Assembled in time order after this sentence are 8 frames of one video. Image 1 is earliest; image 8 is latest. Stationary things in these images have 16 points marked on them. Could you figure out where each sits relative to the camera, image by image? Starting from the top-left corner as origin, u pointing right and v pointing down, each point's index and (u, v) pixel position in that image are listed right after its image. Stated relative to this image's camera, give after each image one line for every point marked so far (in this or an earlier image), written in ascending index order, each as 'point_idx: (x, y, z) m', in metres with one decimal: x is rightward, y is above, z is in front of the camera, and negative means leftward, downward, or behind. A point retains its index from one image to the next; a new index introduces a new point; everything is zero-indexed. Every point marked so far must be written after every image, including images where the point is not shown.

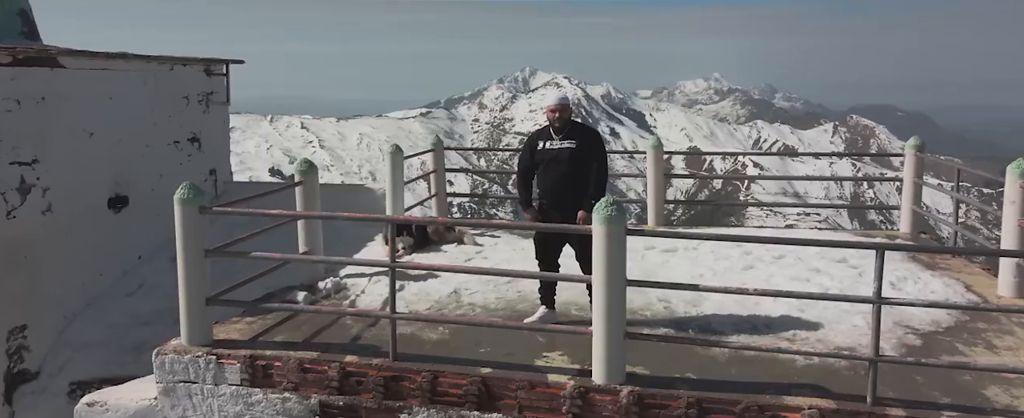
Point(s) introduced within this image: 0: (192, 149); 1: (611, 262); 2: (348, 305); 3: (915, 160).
0: (-3.9, +0.7, +8.8) m
1: (+0.6, -0.3, +4.0) m
2: (-1.3, -0.7, +5.7) m
3: (+4.4, +0.6, +8.1) m
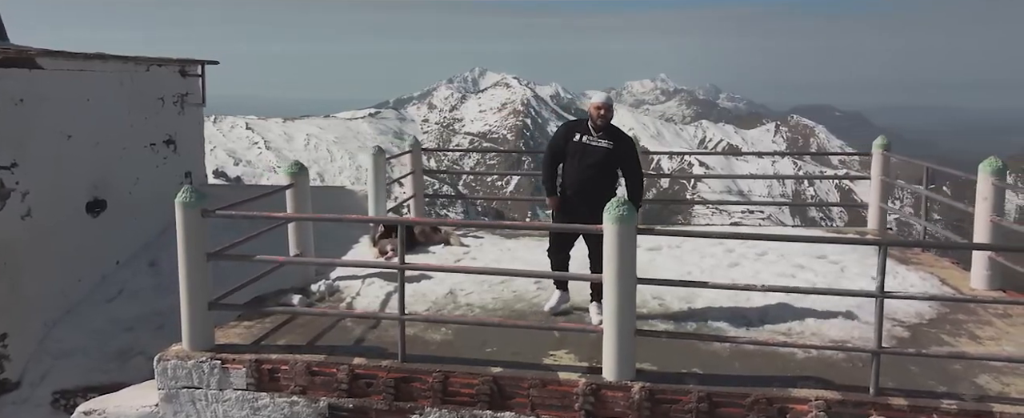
0: (-4.1, +0.7, +8.7) m
1: (+0.6, -0.3, +4.1) m
2: (-1.3, -0.8, +5.7) m
3: (+4.2, +0.6, +8.4) m
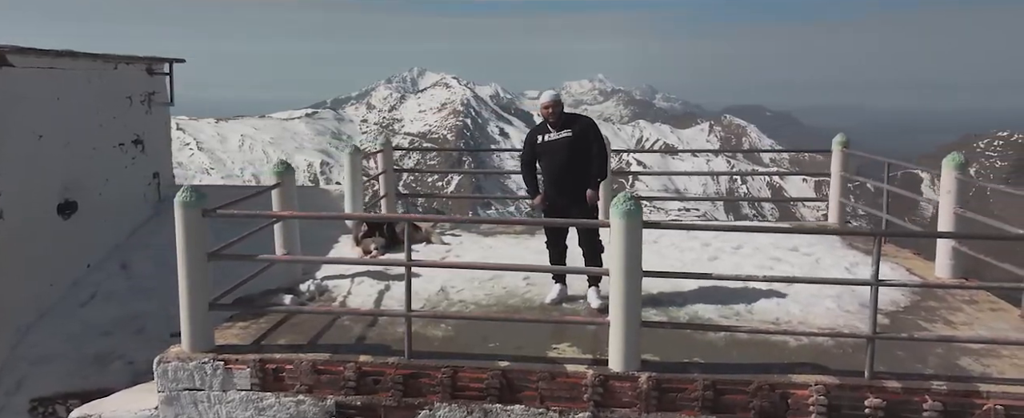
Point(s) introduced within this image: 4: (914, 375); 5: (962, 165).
0: (-4.4, +0.7, +8.4) m
1: (+0.7, -0.3, +4.2) m
2: (-1.4, -0.8, +5.7) m
3: (+3.9, +0.7, +8.8) m
4: (+2.2, -0.9, +4.0) m
5: (+3.6, +0.4, +5.9) m
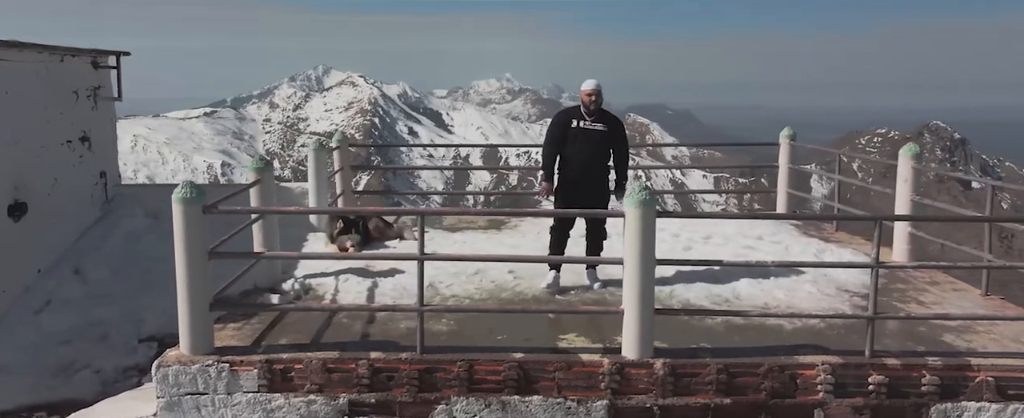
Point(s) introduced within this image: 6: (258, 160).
0: (-4.7, +0.7, +8.0) m
1: (+0.8, -0.2, +4.3) m
2: (-1.4, -0.7, +5.6) m
3: (+3.5, +0.8, +9.2) m
4: (+2.3, -0.8, +4.3) m
5: (+3.5, +0.5, +6.3) m
6: (-2.1, +0.4, +6.1) m
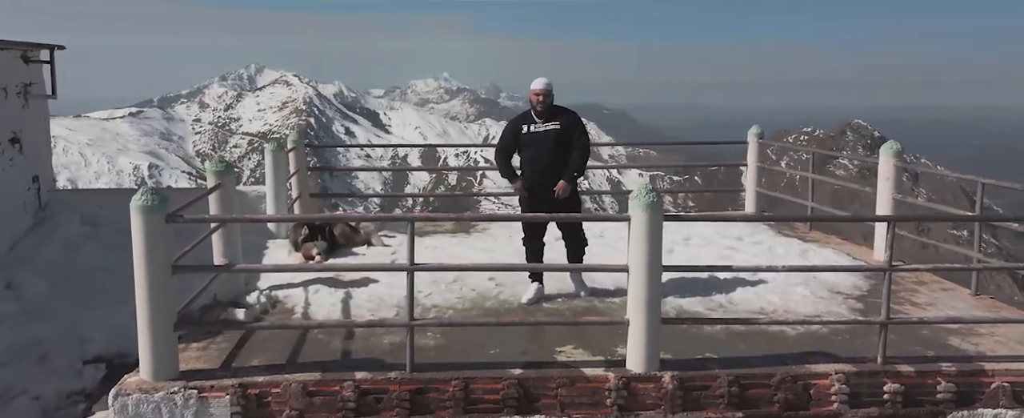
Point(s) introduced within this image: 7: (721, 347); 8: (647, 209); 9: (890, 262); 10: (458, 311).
0: (-5.0, +0.6, +7.3) m
1: (+0.8, -0.2, +4.1) m
2: (-1.5, -0.8, +5.2) m
3: (+3.1, +0.8, +9.2) m
4: (+2.3, -0.9, +4.2) m
5: (+3.4, +0.5, +6.3) m
6: (-2.3, +0.4, +5.6) m
7: (+1.3, -0.9, +4.5) m
8: (+0.8, 0.0, +4.0) m
9: (+2.1, -0.3, +4.0) m
10: (-0.4, -0.8, +5.4) m
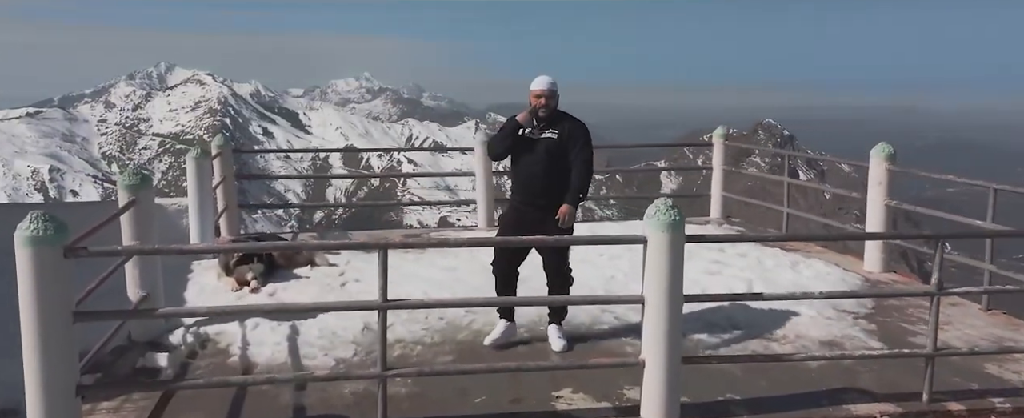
0: (-5.3, +0.4, +6.0) m
1: (+0.8, -0.3, +3.4) m
2: (-1.6, -0.9, +4.3) m
3: (+2.5, +0.7, +8.8) m
4: (+2.3, -0.9, +3.7) m
5: (+3.1, +0.4, +5.9) m
6: (-2.5, +0.2, +4.7) m
7: (+1.2, -0.9, +3.9) m
8: (+0.7, -0.1, +3.4) m
9: (+2.1, -0.4, +3.5) m
10: (-0.5, -0.9, +4.6) m
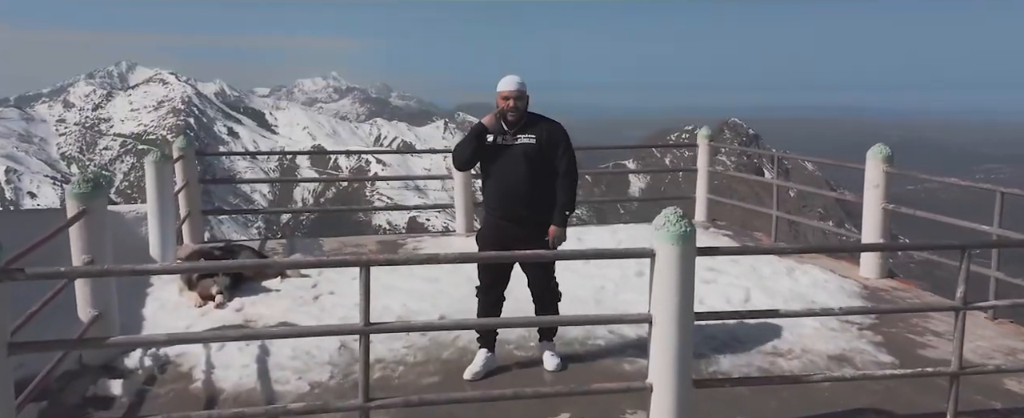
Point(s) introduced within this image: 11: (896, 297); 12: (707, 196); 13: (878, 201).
0: (-5.4, +0.3, +5.5) m
1: (+0.7, -0.4, +3.1) m
2: (-1.7, -1.0, +3.9) m
3: (+2.3, +0.7, +8.5) m
4: (+2.3, -1.0, +3.5) m
5: (+3.0, +0.4, +5.7) m
6: (-2.5, +0.2, +4.3) m
7: (+1.2, -1.0, +3.6) m
8: (+0.7, -0.1, +3.1) m
9: (+2.0, -0.4, +3.3) m
10: (-0.6, -0.9, +4.2) m
11: (+2.8, -0.6, +5.3) m
12: (+2.3, +0.2, +8.7) m
13: (+2.9, 0.0, +5.8) m
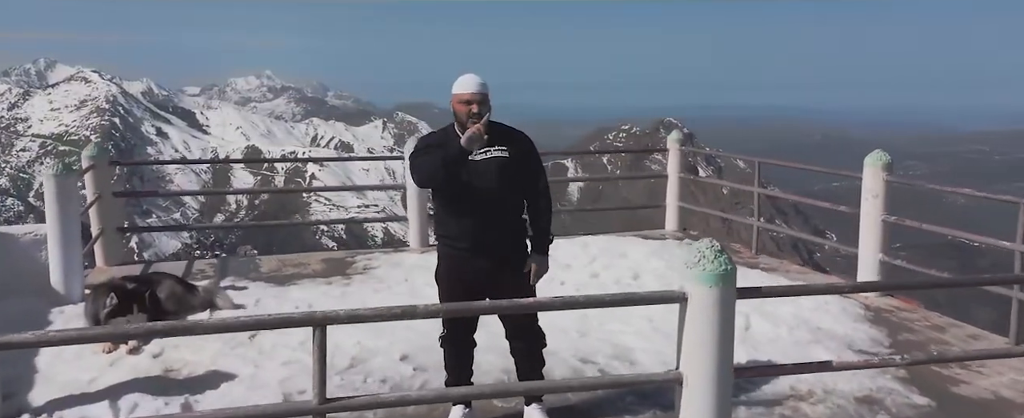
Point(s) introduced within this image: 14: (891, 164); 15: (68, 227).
0: (-5.6, +0.1, +4.4) m
1: (+0.7, -0.5, +2.5) m
2: (-1.7, -1.1, +3.1) m
3: (+1.8, +0.6, +8.0) m
4: (+2.2, -1.1, +3.0) m
5: (+2.7, +0.3, +5.2) m
6: (-2.6, 0.0, +3.4) m
7: (+1.1, -1.1, +3.0) m
8: (+0.7, -0.3, +2.5) m
9: (+2.0, -0.5, +2.8) m
10: (-0.7, -1.0, +3.5) m
11: (+2.6, -0.7, +4.8) m
12: (+1.8, +0.1, +8.2) m
13: (+2.7, 0.0, +5.3) m
14: (+2.7, +0.3, +5.2) m
15: (-3.3, -0.1, +5.3) m
